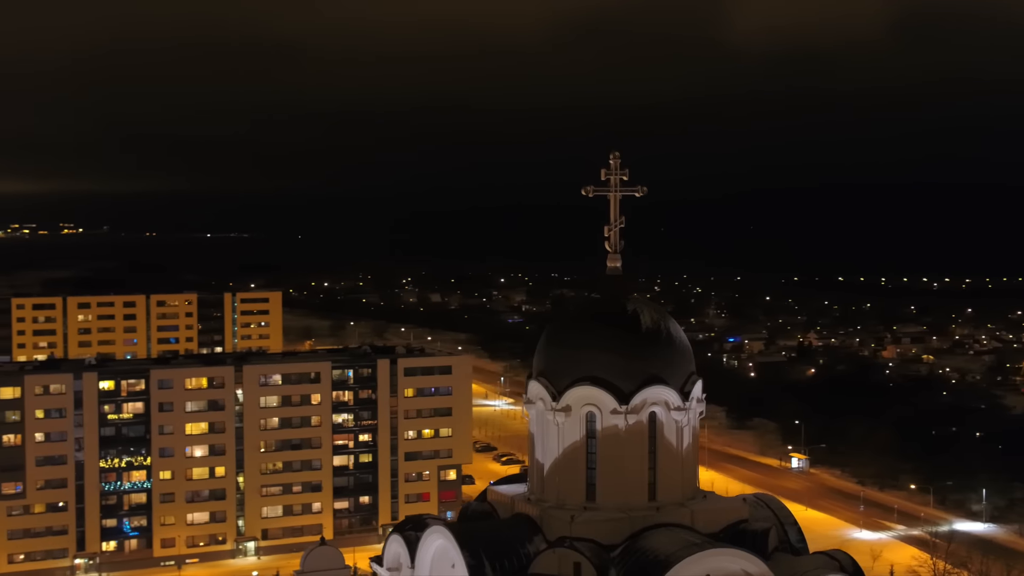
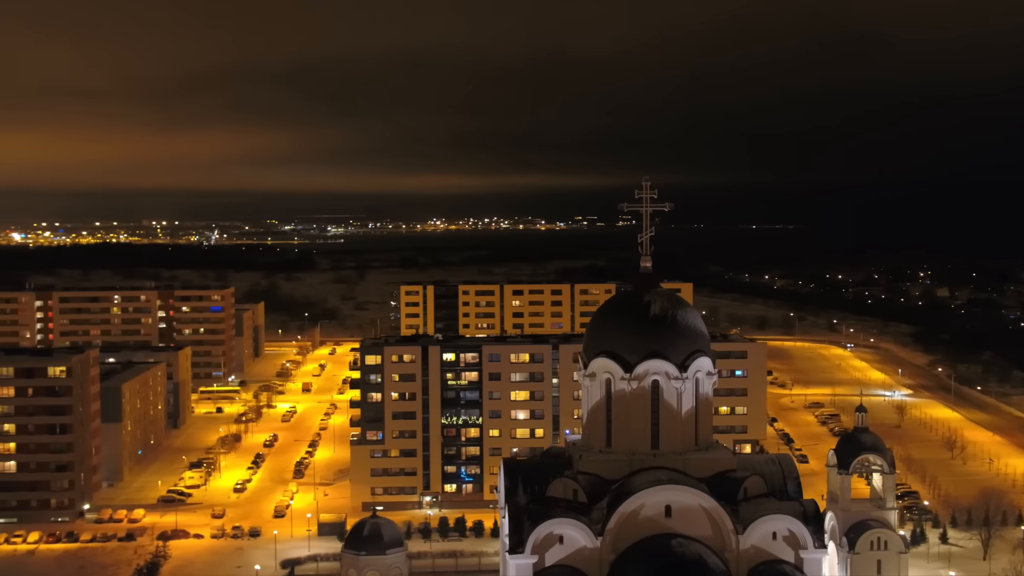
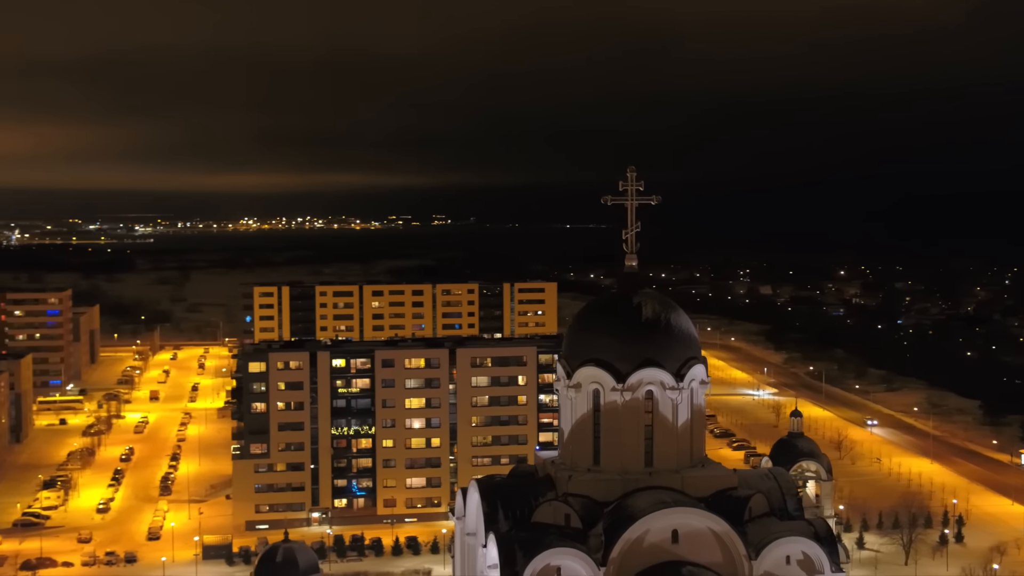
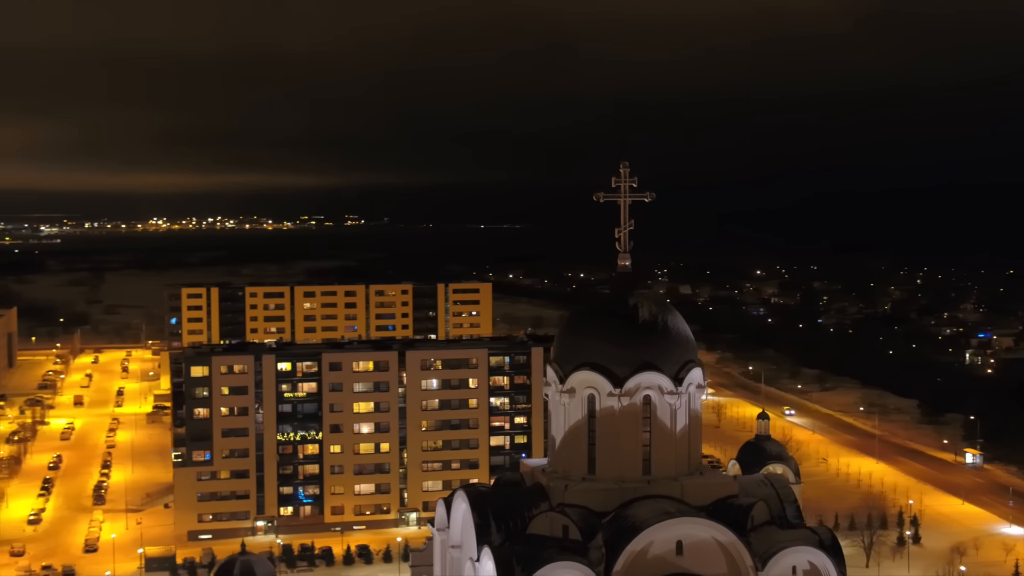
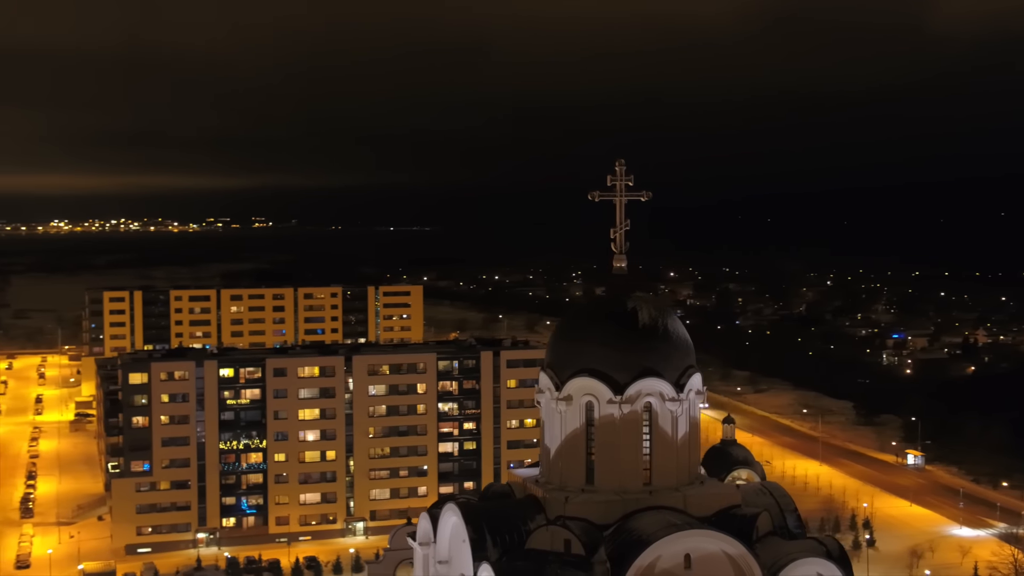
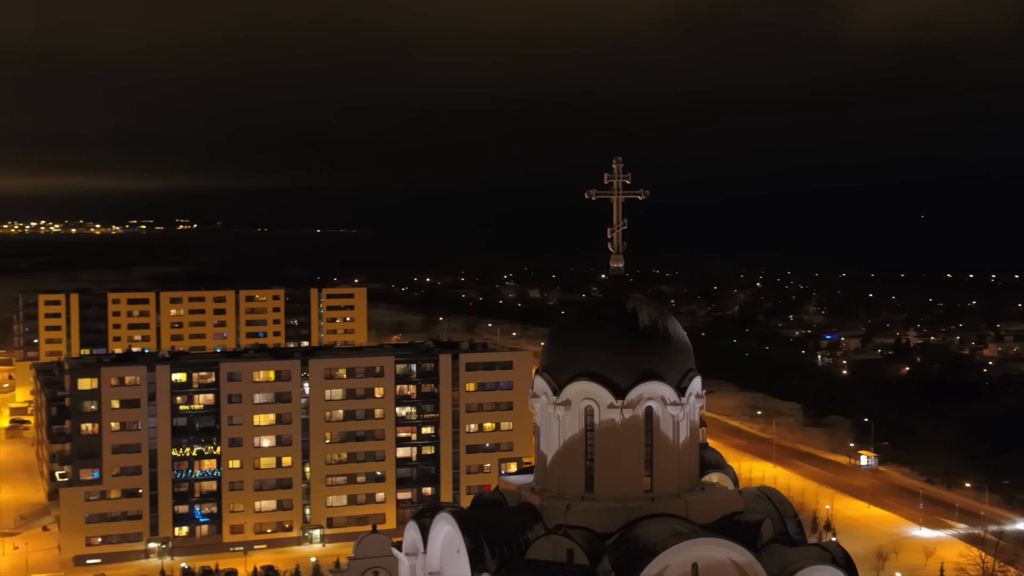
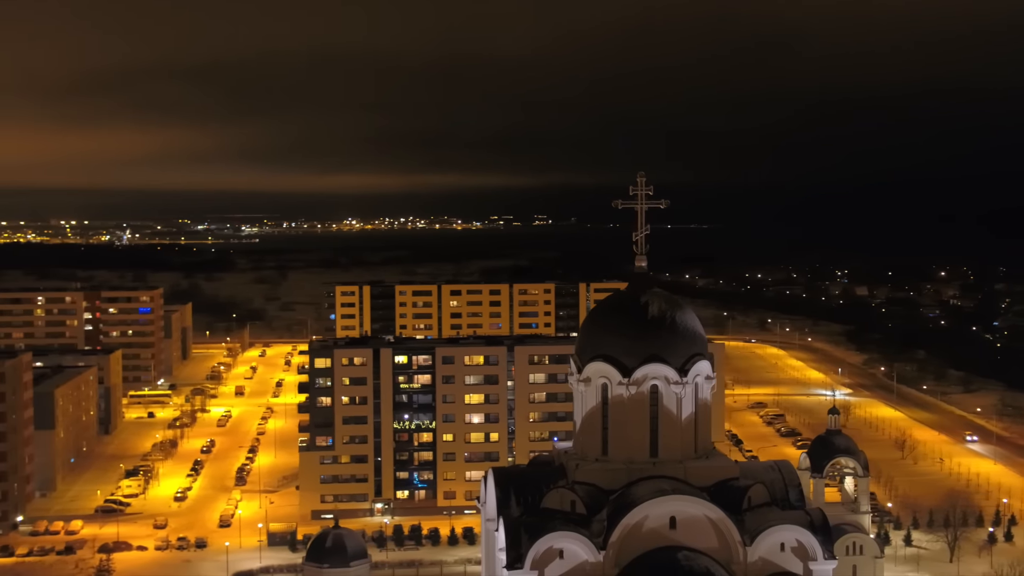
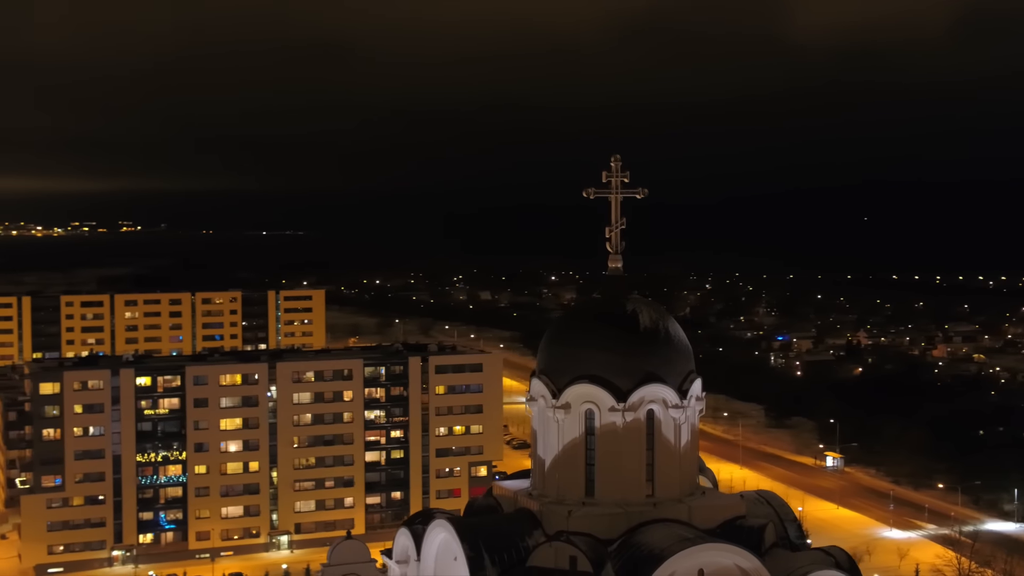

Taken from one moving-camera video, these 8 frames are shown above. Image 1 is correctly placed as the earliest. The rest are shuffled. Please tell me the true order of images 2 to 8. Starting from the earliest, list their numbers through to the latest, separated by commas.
8, 6, 5, 4, 3, 7, 2
